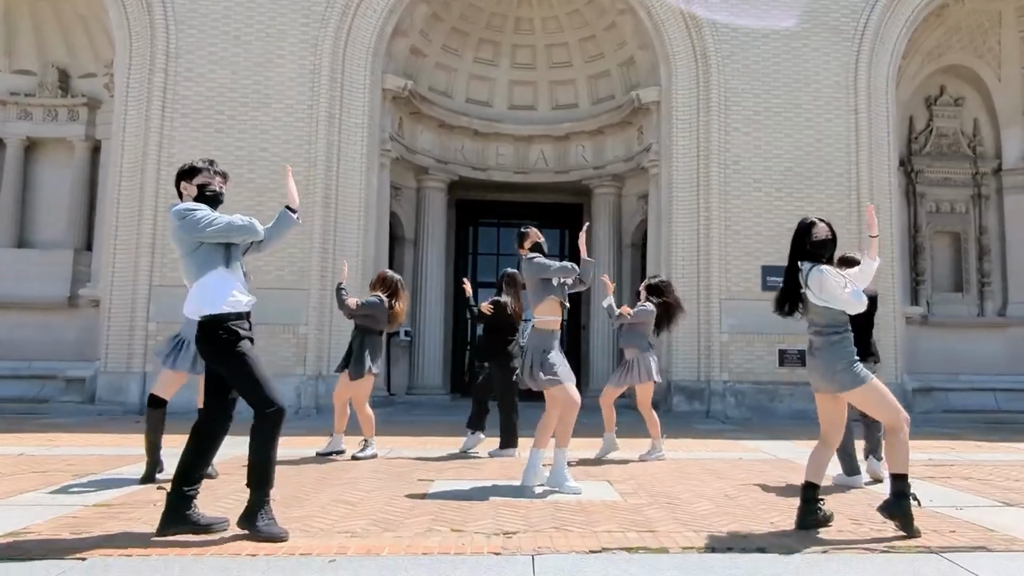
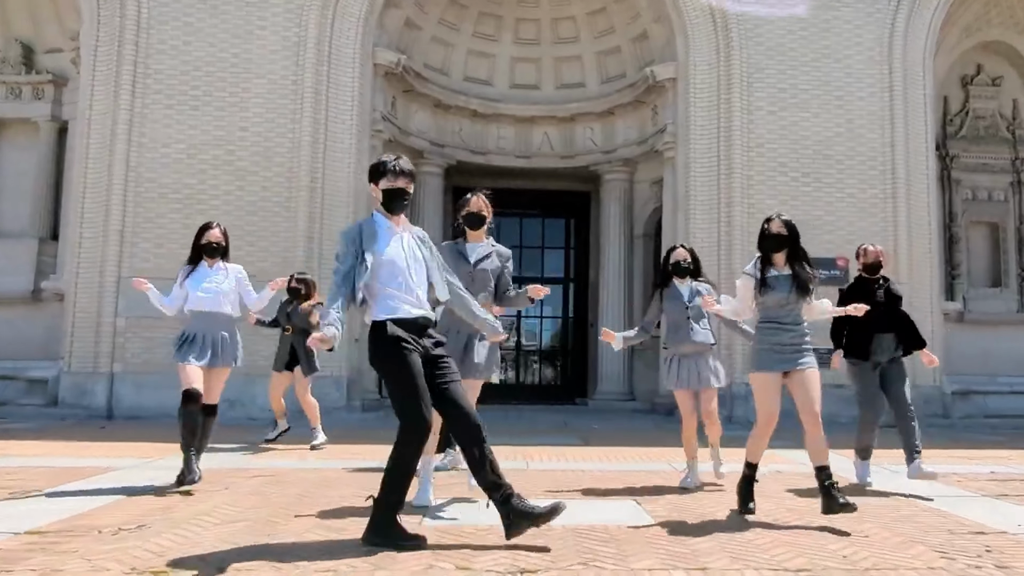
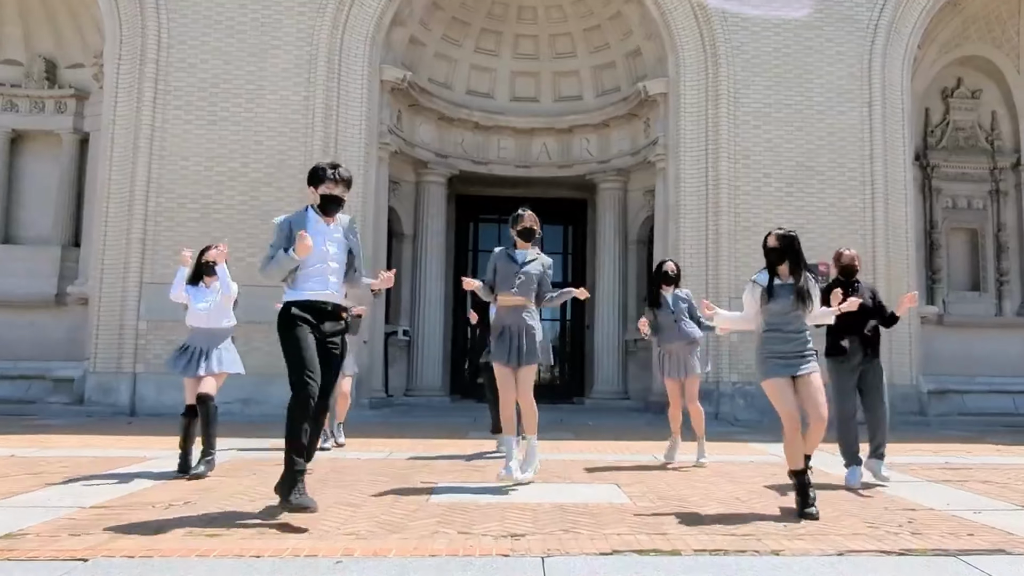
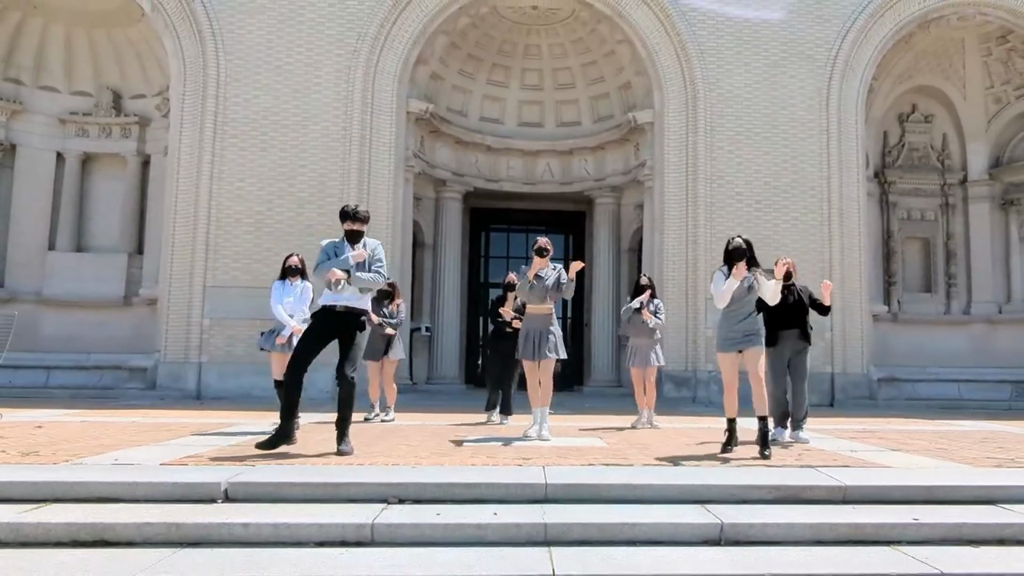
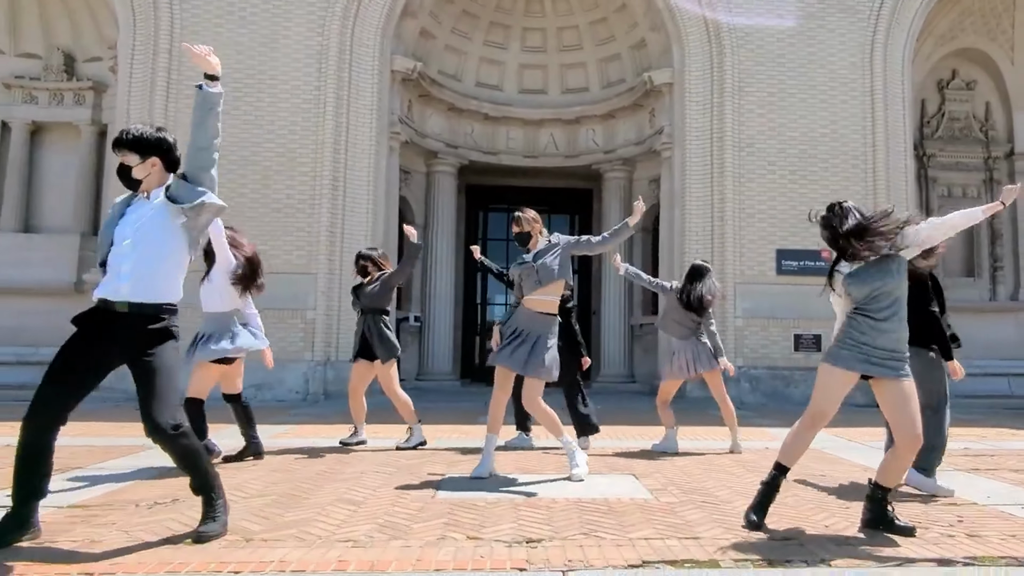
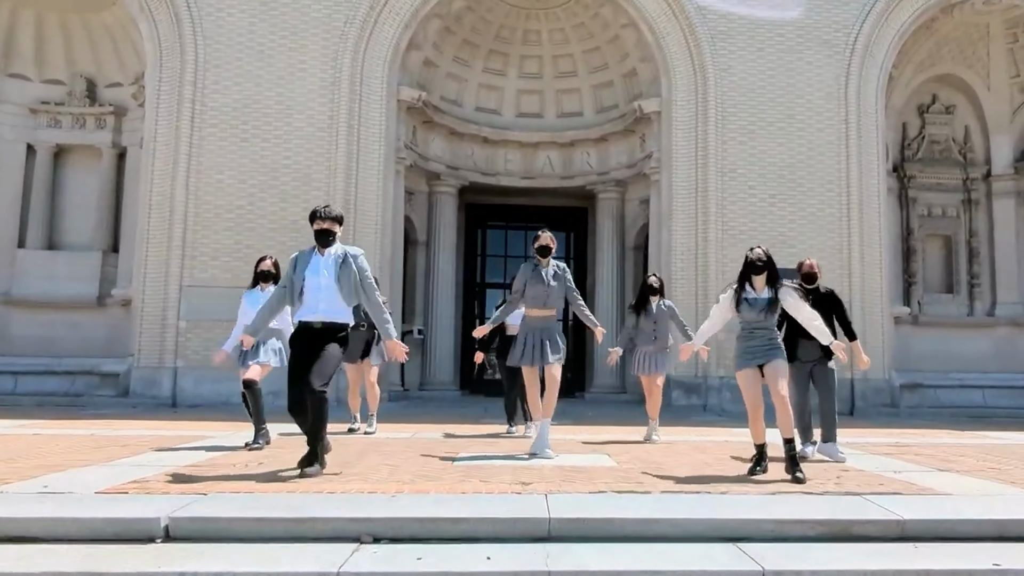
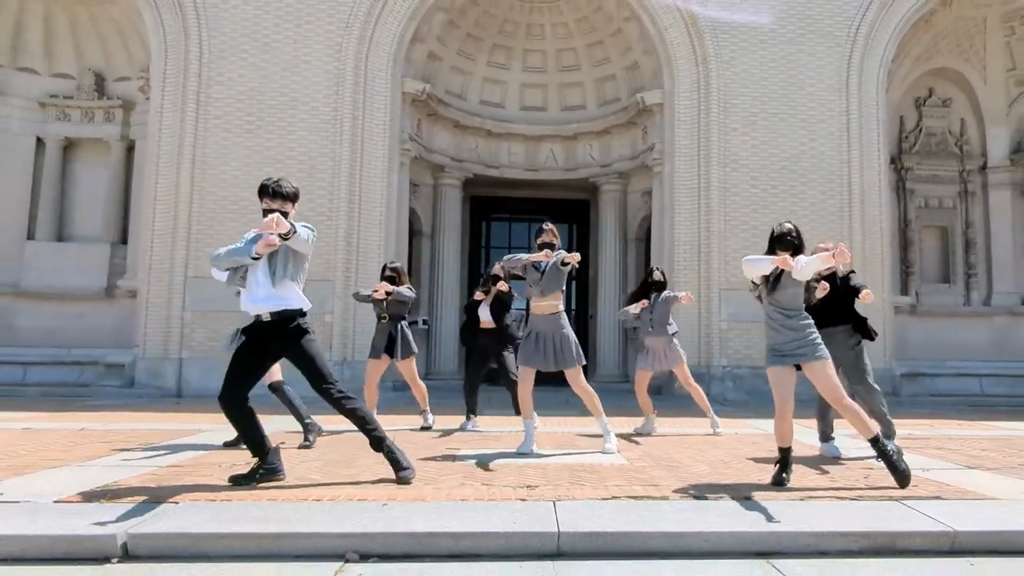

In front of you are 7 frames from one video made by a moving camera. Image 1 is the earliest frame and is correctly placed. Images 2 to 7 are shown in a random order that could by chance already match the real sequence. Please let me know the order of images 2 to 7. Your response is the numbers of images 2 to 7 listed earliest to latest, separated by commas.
5, 7, 4, 6, 3, 2
